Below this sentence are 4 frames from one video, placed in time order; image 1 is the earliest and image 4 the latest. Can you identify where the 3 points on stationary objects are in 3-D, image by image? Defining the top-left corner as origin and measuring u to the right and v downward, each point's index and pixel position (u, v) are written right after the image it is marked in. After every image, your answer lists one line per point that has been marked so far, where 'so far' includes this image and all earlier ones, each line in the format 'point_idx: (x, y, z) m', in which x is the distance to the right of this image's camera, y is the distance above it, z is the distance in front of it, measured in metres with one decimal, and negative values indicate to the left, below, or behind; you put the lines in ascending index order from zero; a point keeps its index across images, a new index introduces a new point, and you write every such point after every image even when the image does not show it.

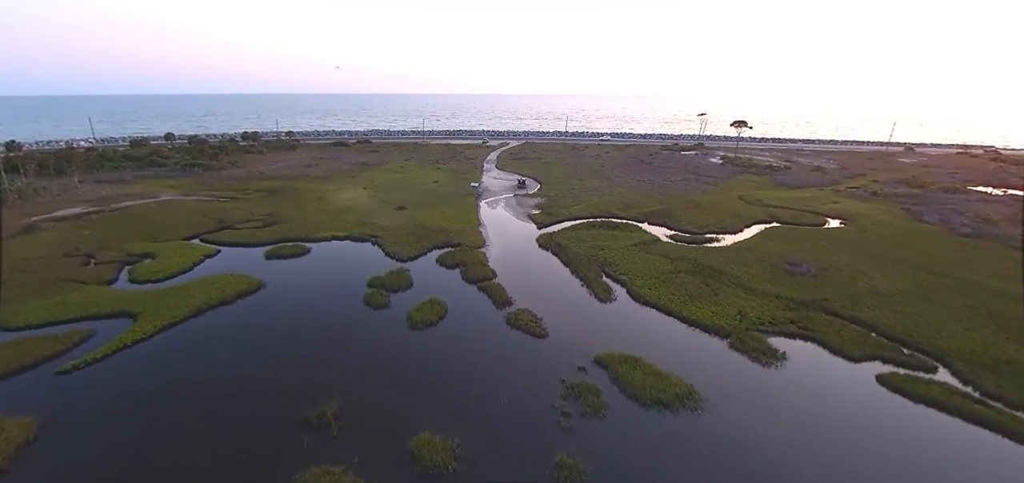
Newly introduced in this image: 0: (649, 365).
0: (+6.5, -5.8, +18.4) m
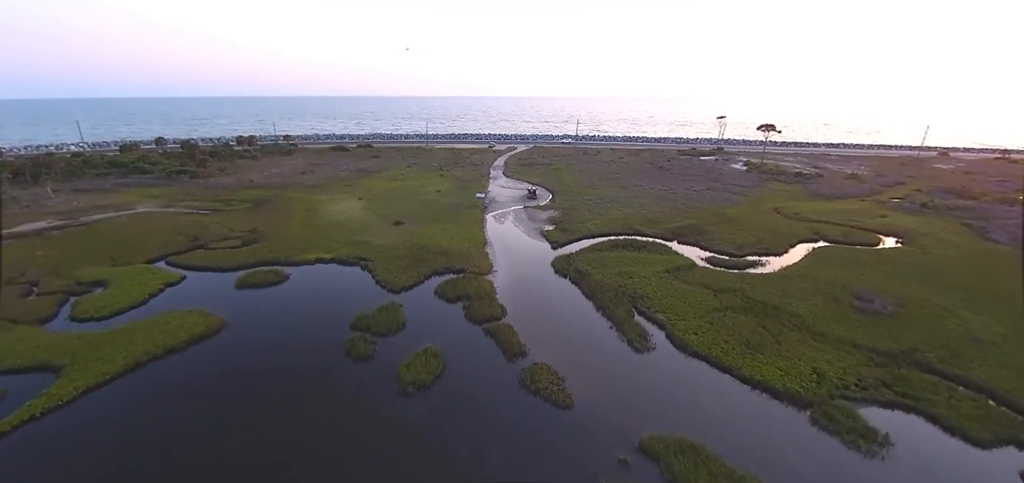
0: (+7.1, -7.6, +13.7) m
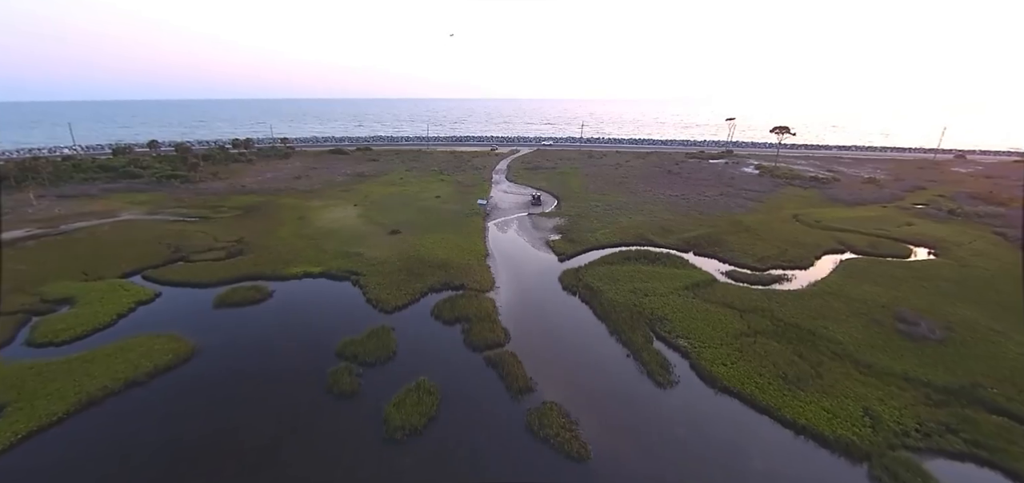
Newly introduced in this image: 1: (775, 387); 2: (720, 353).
0: (+7.3, -8.4, +11.4) m
1: (+11.4, -6.2, +16.8) m
2: (+10.1, -5.4, +18.9) m
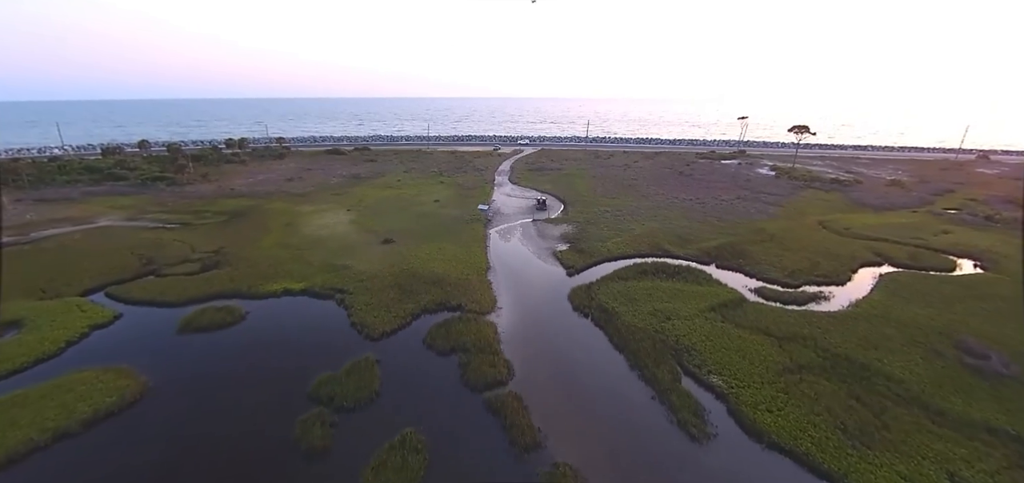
0: (+7.4, -9.3, +8.5) m
1: (+11.5, -7.1, +13.9) m
2: (+10.2, -6.3, +15.9) m
